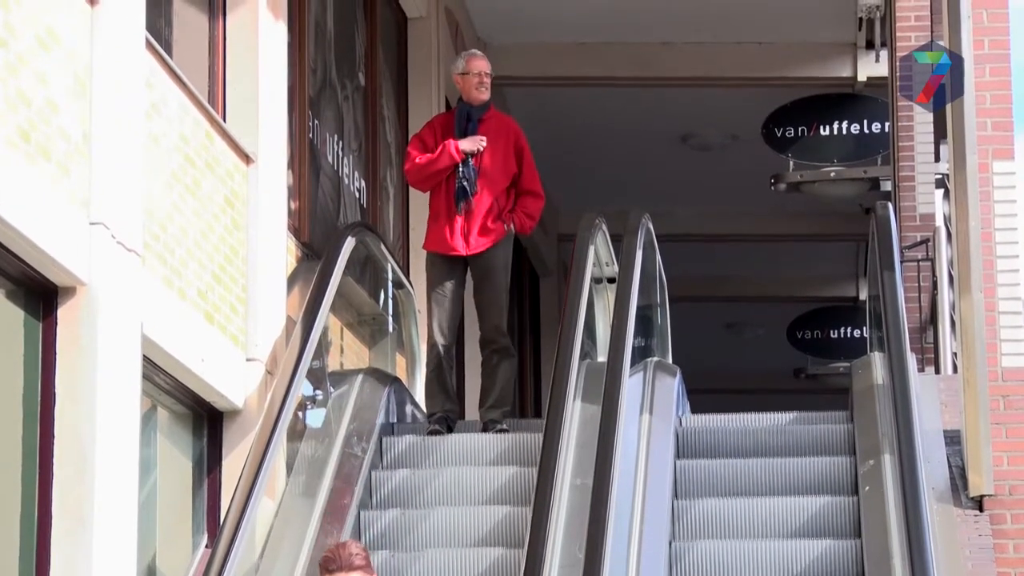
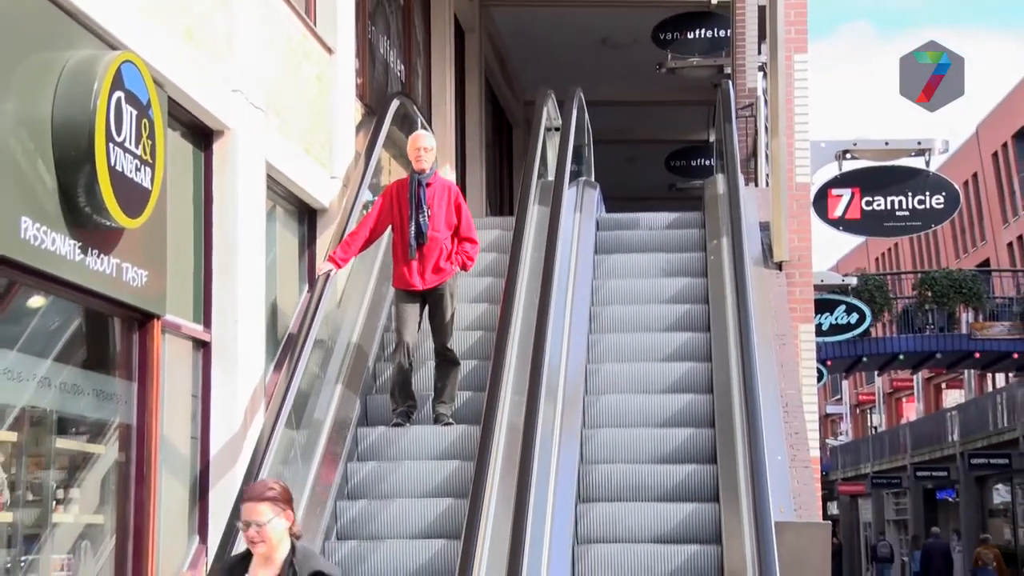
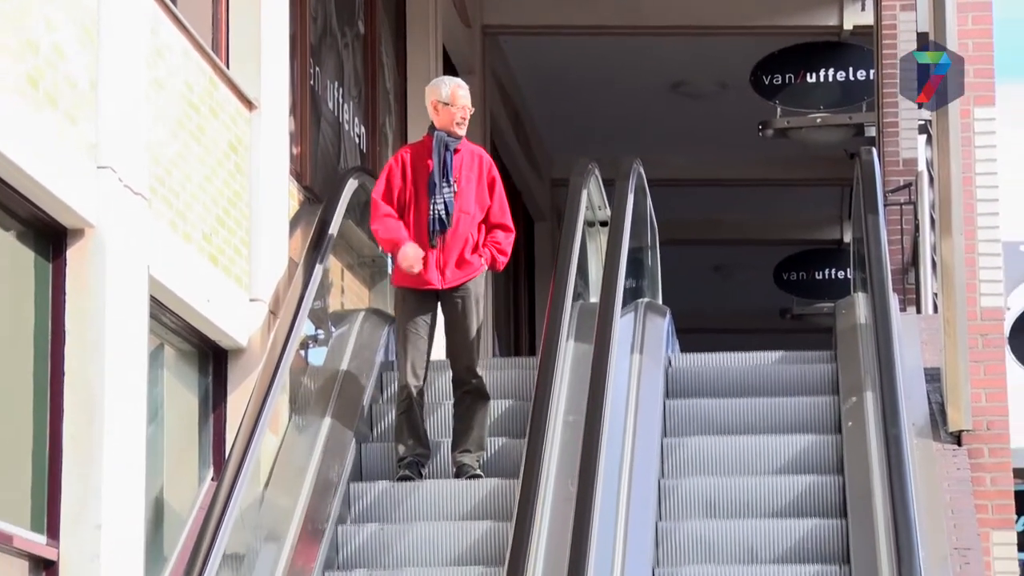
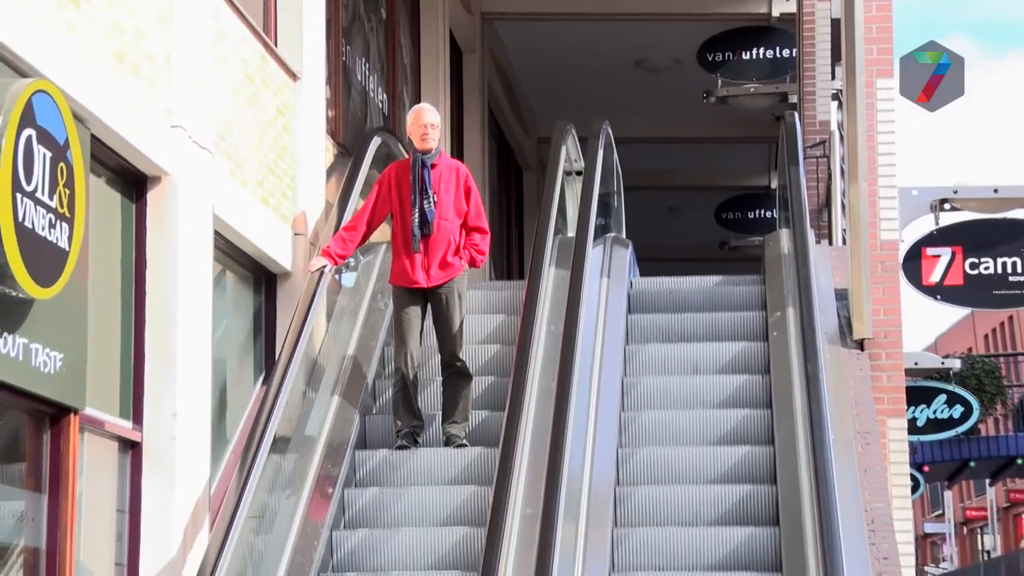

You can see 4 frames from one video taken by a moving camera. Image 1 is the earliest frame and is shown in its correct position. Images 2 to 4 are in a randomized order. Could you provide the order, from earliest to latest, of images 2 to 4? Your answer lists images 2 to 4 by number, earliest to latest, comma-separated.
3, 4, 2
